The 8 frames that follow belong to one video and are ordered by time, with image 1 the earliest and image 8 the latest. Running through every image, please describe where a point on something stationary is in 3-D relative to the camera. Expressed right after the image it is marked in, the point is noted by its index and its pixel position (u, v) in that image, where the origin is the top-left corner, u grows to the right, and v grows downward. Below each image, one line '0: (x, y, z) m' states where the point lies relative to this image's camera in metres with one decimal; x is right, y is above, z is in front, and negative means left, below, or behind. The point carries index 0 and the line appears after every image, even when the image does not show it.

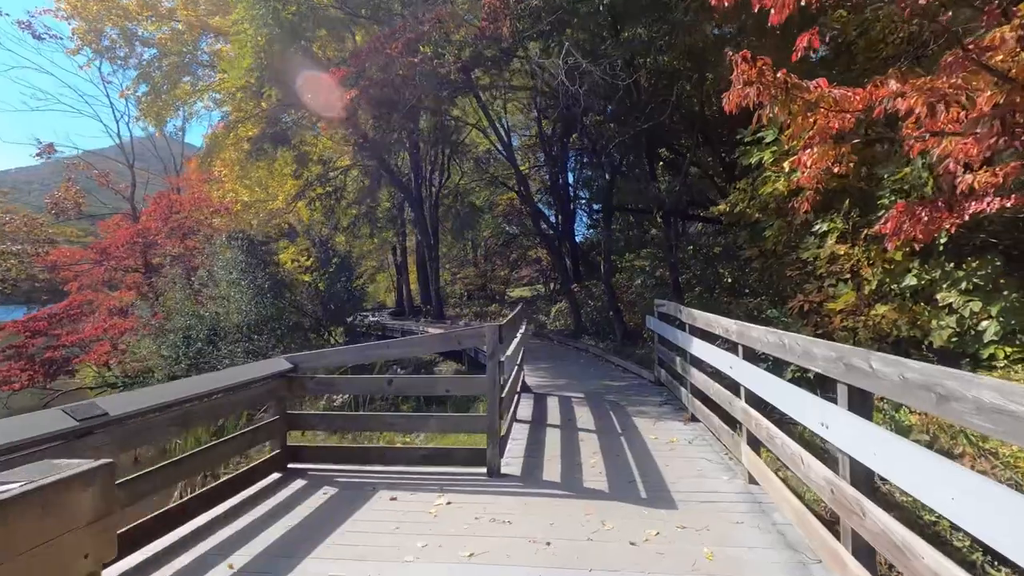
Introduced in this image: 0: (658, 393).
0: (+1.9, -1.4, +7.0) m
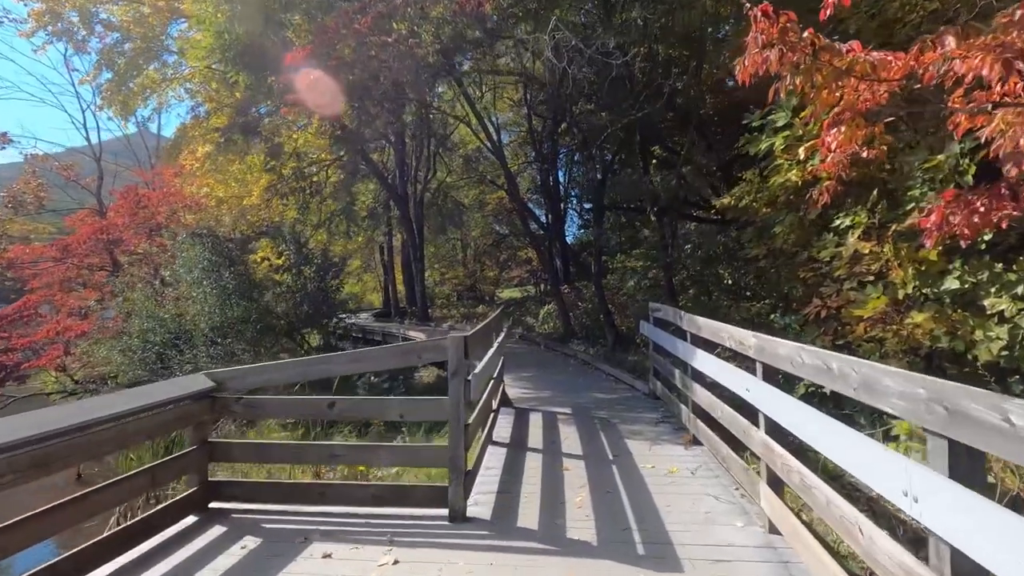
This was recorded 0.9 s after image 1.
0: (+1.6, -1.4, +6.3) m
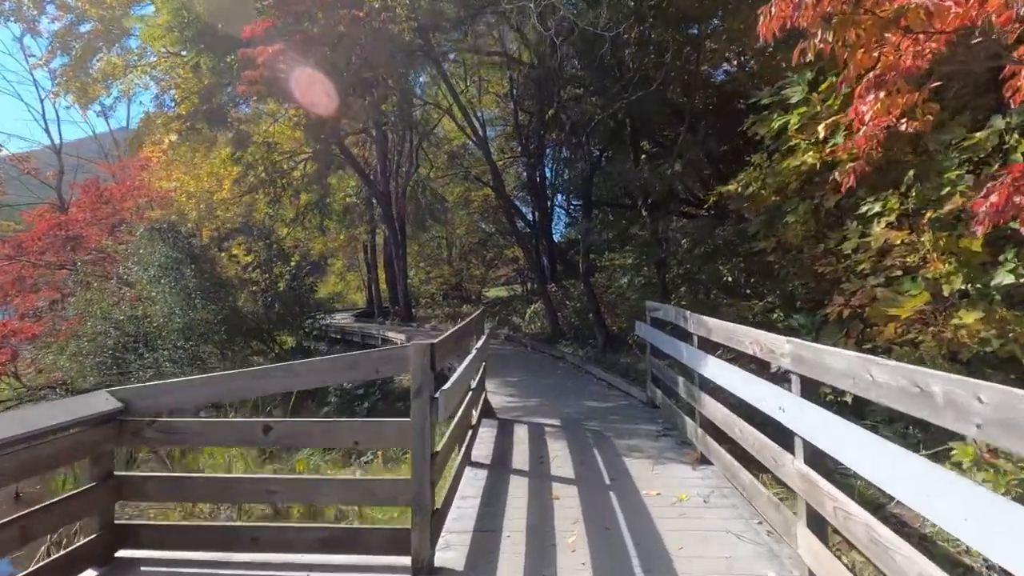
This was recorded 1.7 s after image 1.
0: (+1.4, -1.4, +5.6) m
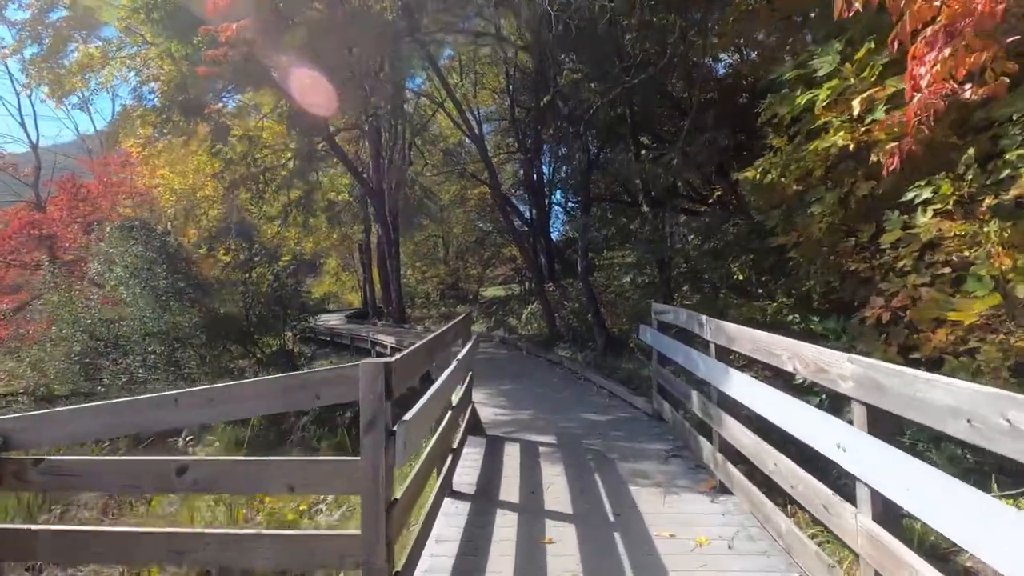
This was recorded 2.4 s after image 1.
0: (+1.3, -1.4, +5.0) m
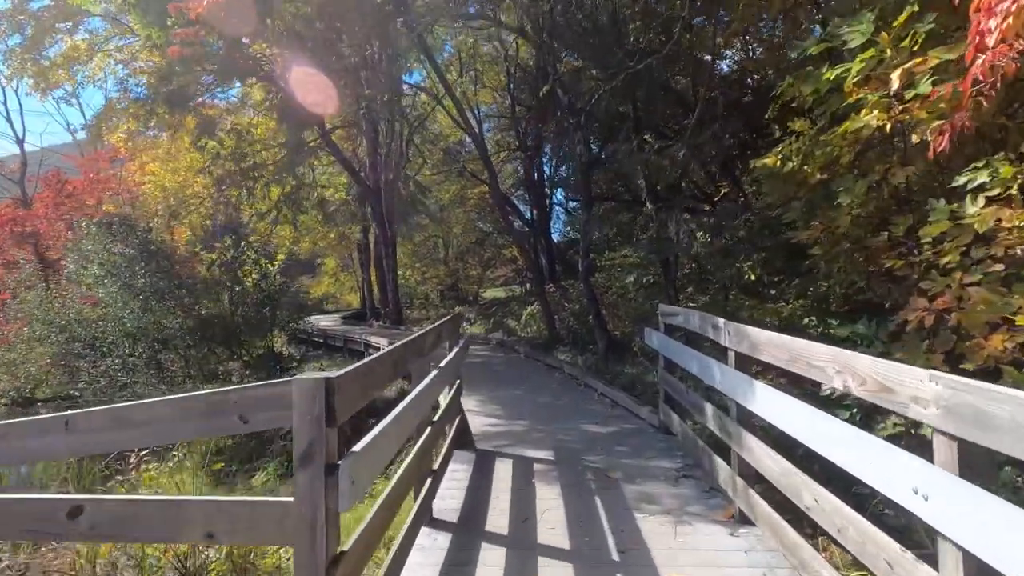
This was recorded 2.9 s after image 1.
0: (+1.3, -1.4, +4.5) m
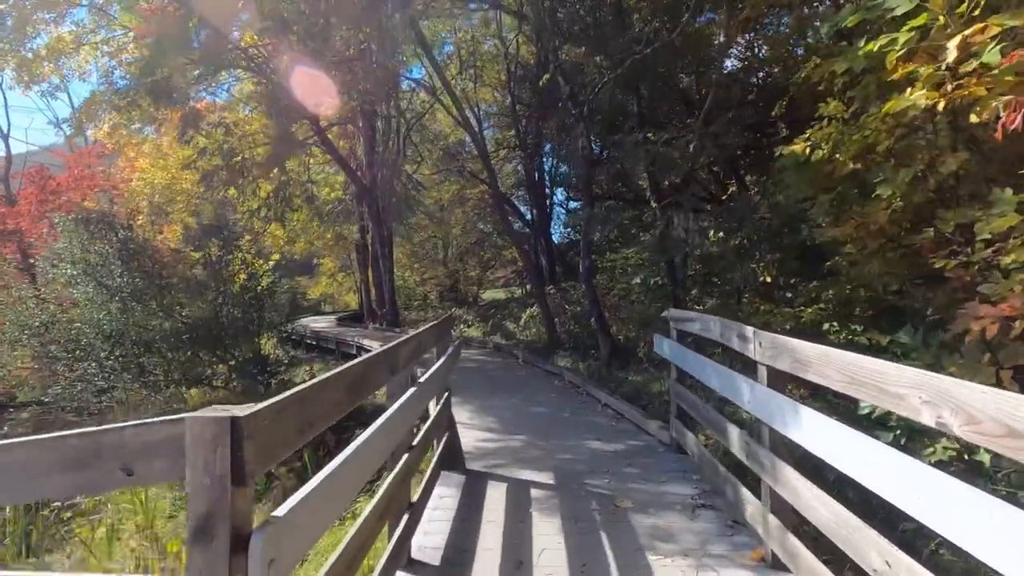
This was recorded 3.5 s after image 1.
0: (+1.2, -1.4, +4.0) m
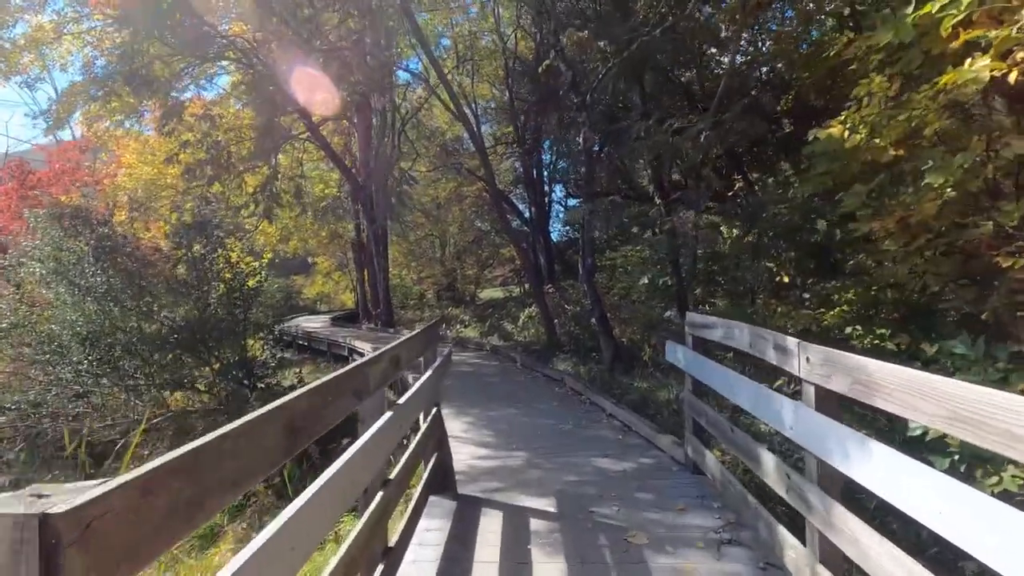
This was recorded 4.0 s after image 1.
0: (+1.2, -1.4, +3.5) m
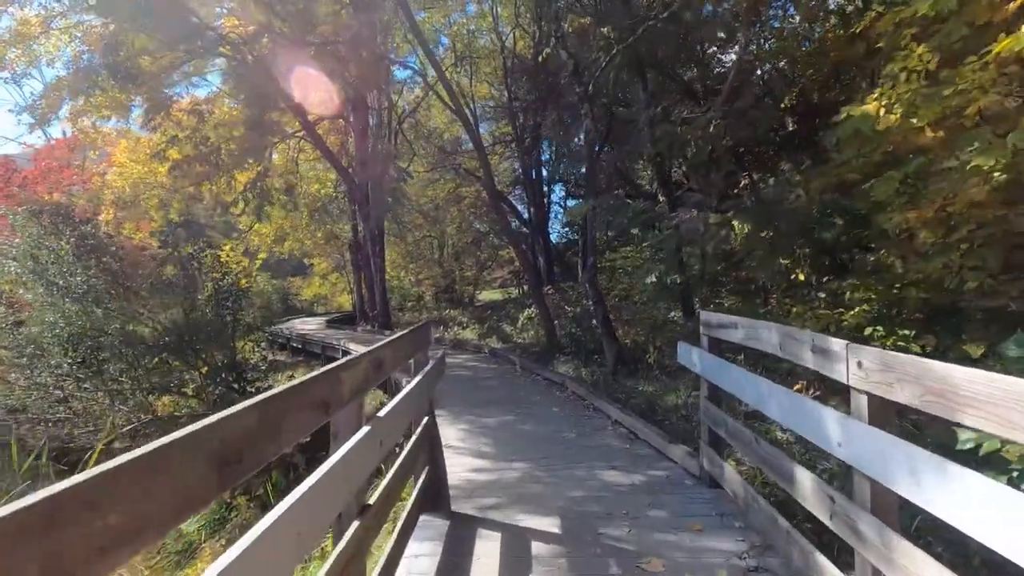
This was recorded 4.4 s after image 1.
0: (+1.2, -1.4, +3.2) m
